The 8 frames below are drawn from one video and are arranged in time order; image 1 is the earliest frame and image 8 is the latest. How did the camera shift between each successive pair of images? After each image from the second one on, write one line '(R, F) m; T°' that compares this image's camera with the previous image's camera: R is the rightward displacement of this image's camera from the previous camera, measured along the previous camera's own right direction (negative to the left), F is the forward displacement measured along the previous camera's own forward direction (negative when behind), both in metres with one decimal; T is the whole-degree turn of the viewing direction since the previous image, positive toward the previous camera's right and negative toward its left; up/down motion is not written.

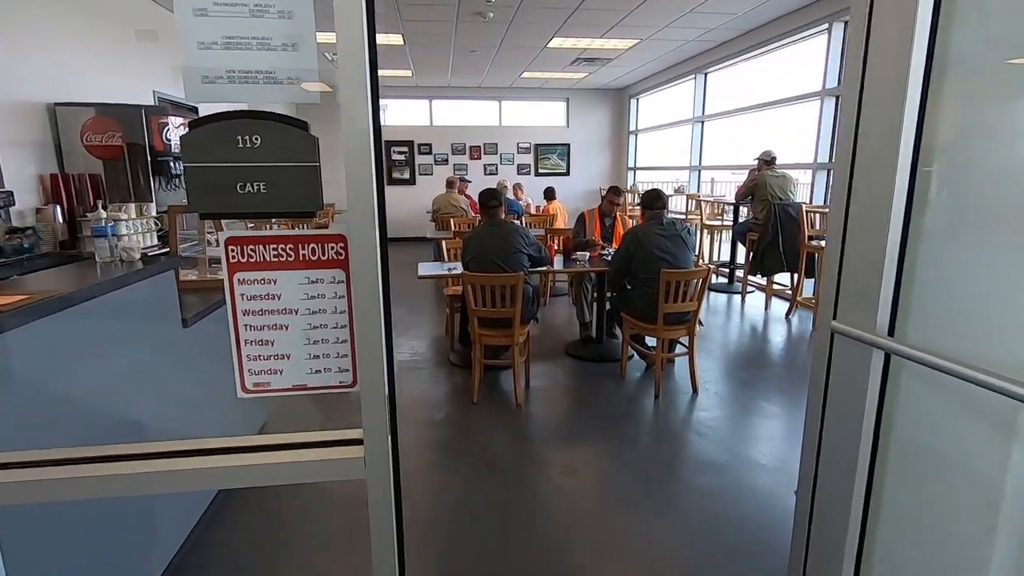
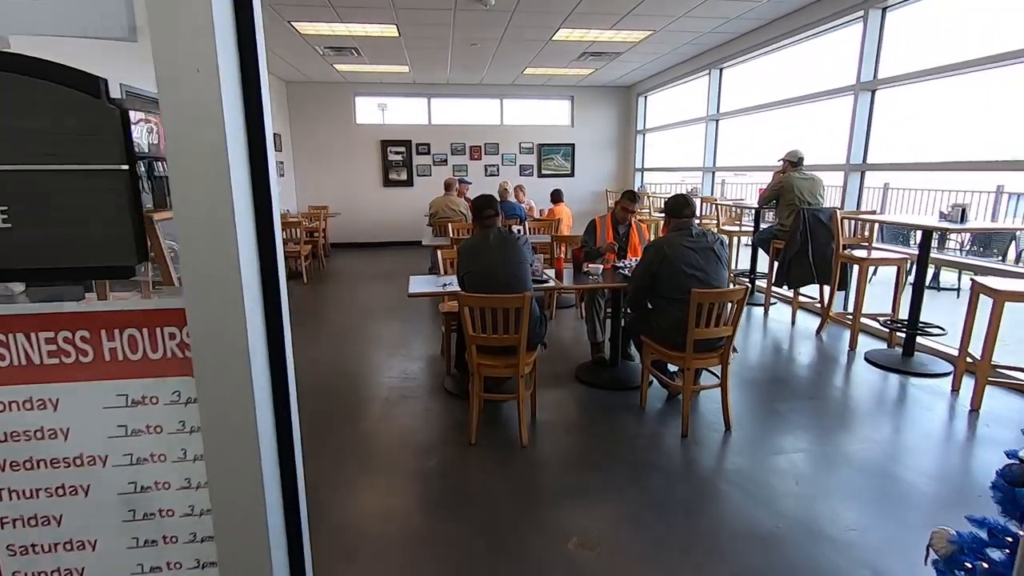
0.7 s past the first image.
(0.0, +0.5) m; 0°
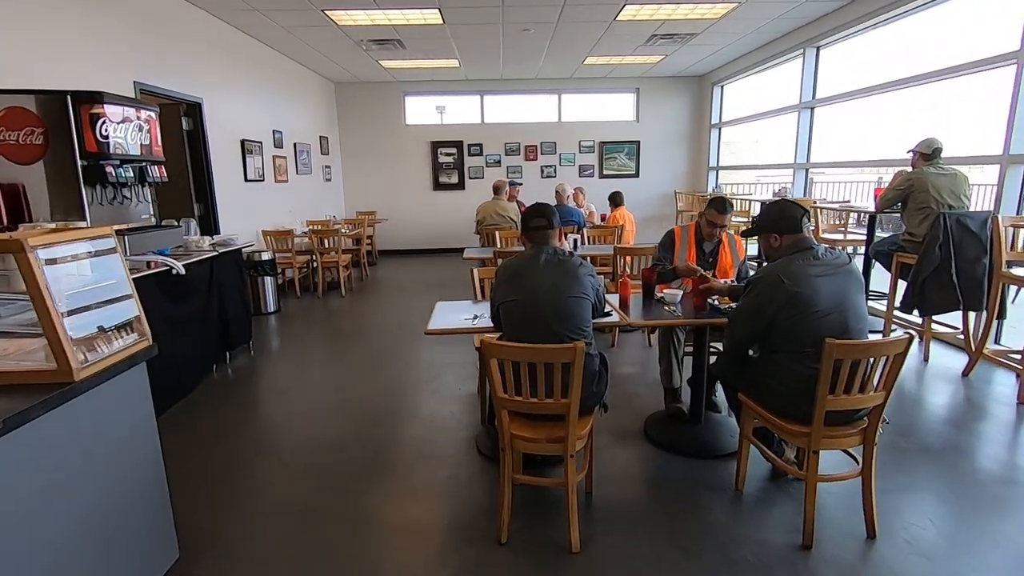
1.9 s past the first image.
(0.0, +0.8) m; -6°
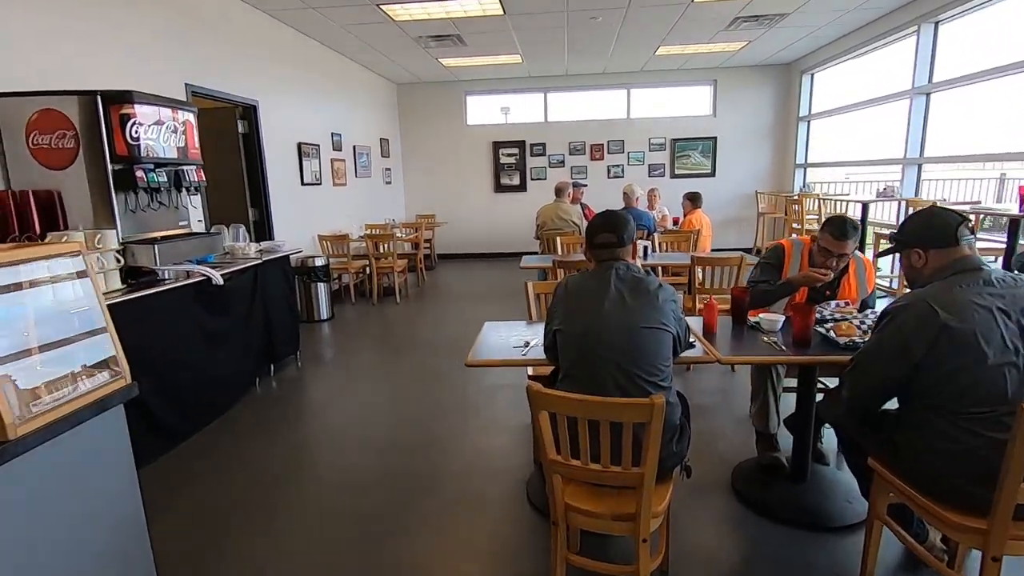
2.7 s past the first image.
(0.0, +0.4) m; -7°
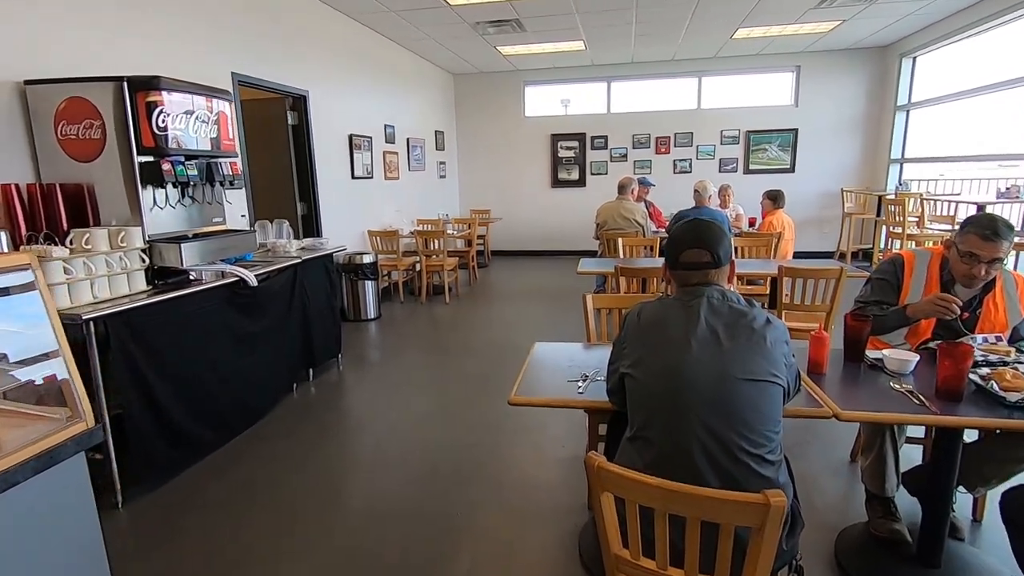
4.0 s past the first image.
(0.0, +0.4) m; -6°
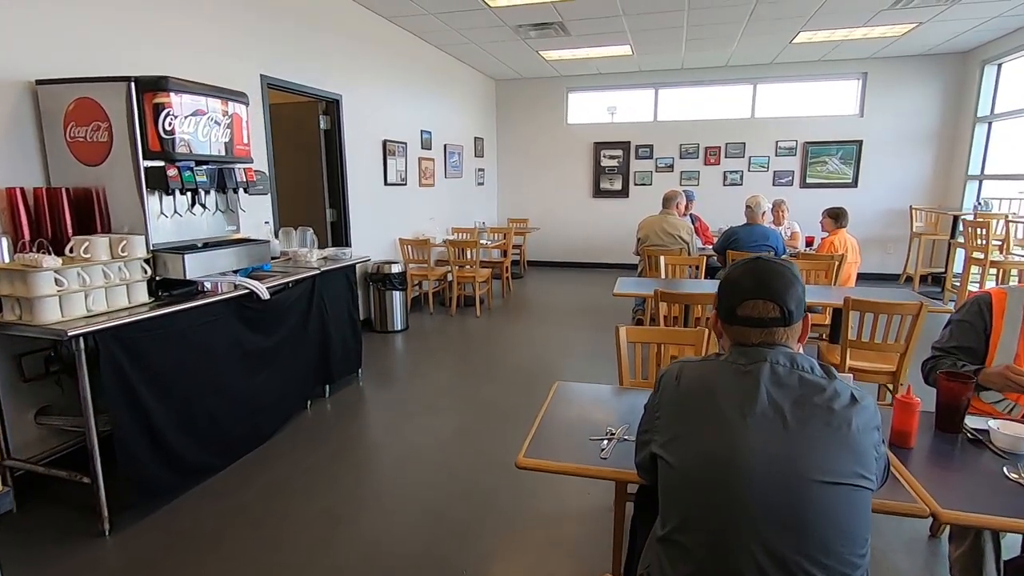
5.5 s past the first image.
(+0.1, +0.3) m; -4°
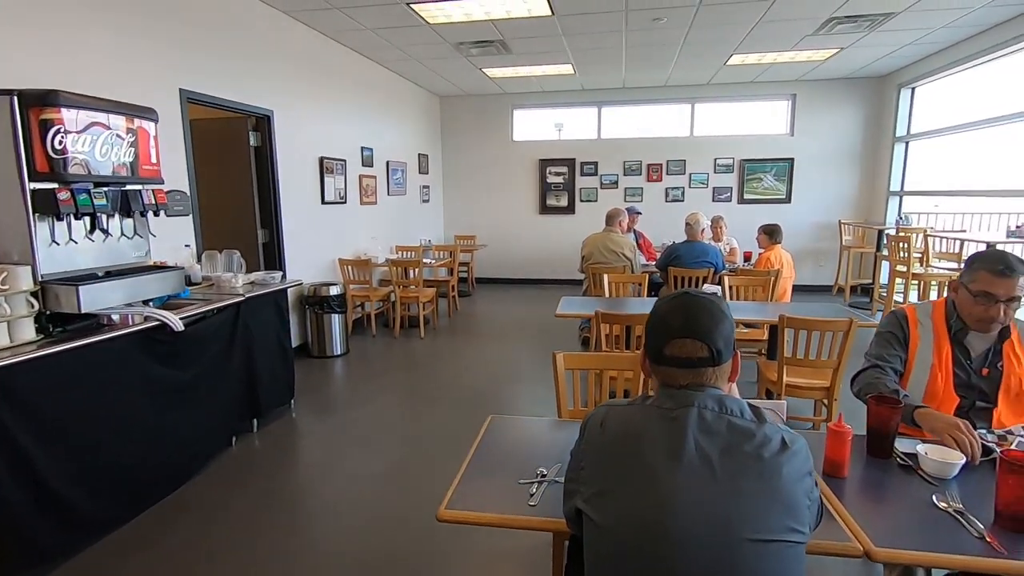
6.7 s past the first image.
(+0.1, +0.1) m; +5°
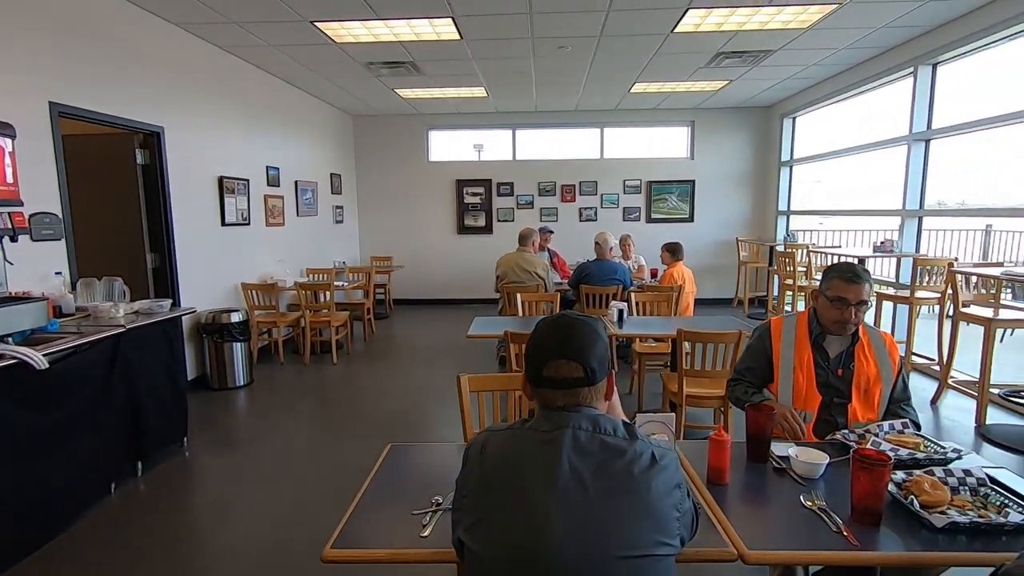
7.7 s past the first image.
(+0.1, 0.0) m; +8°
